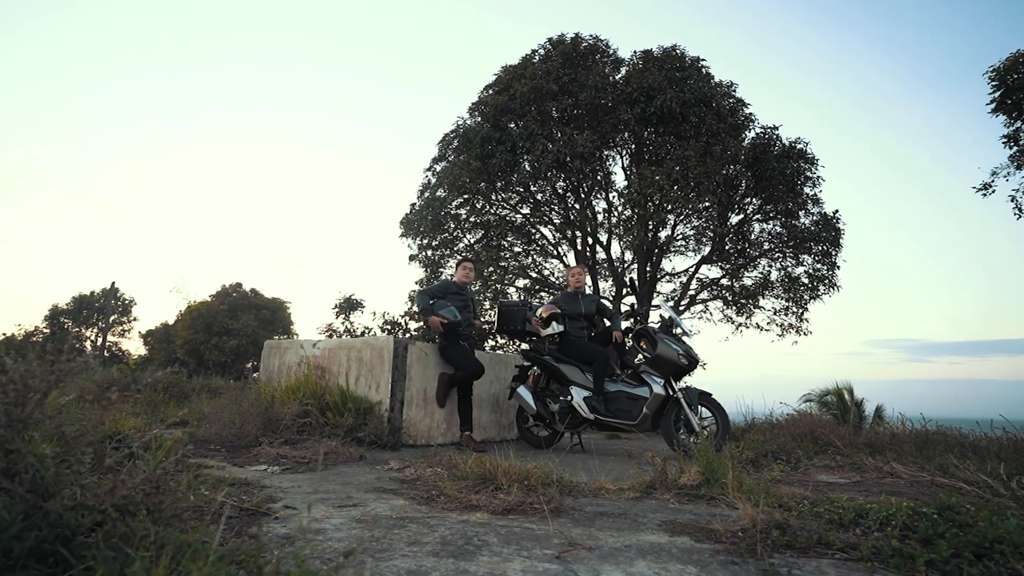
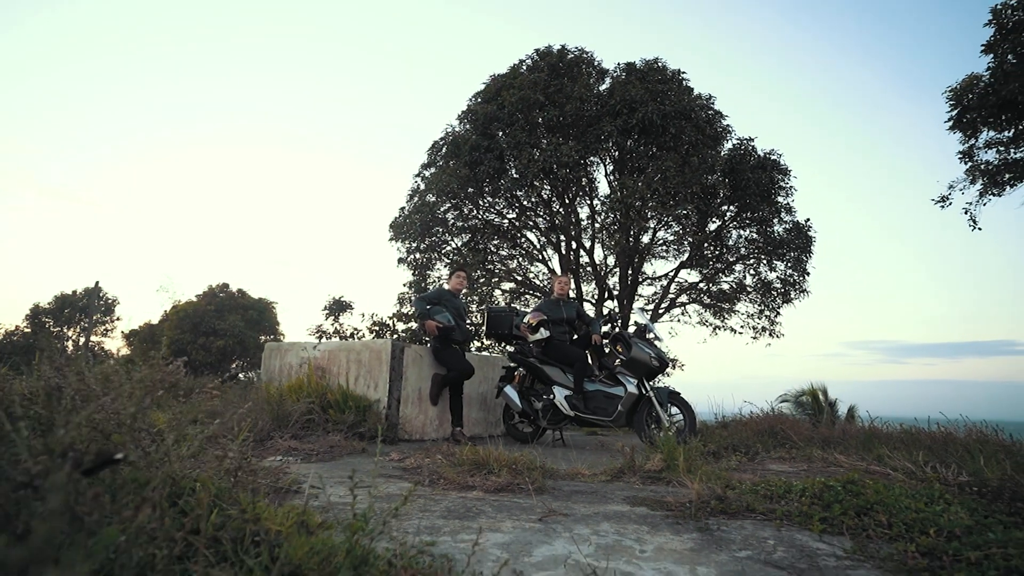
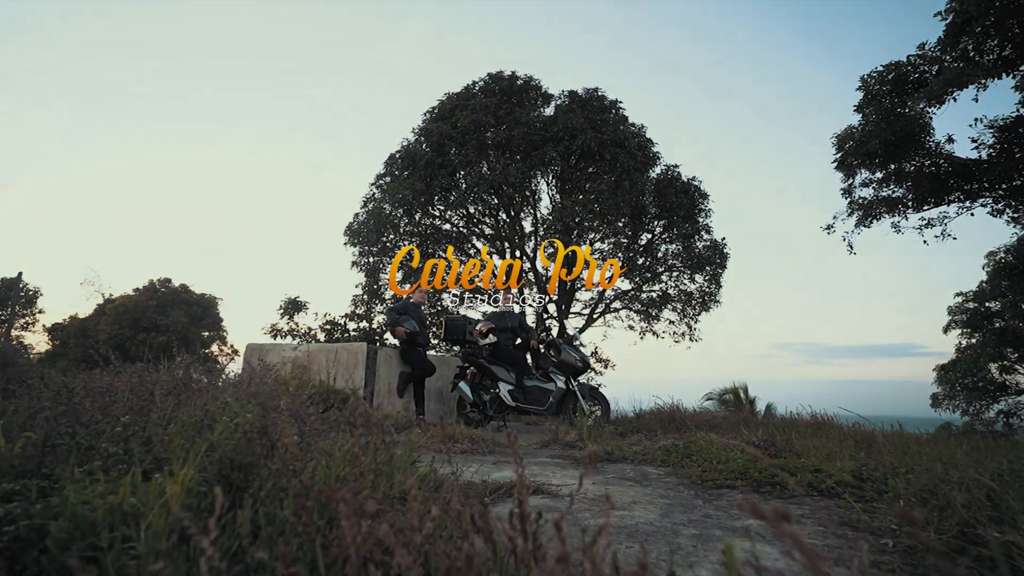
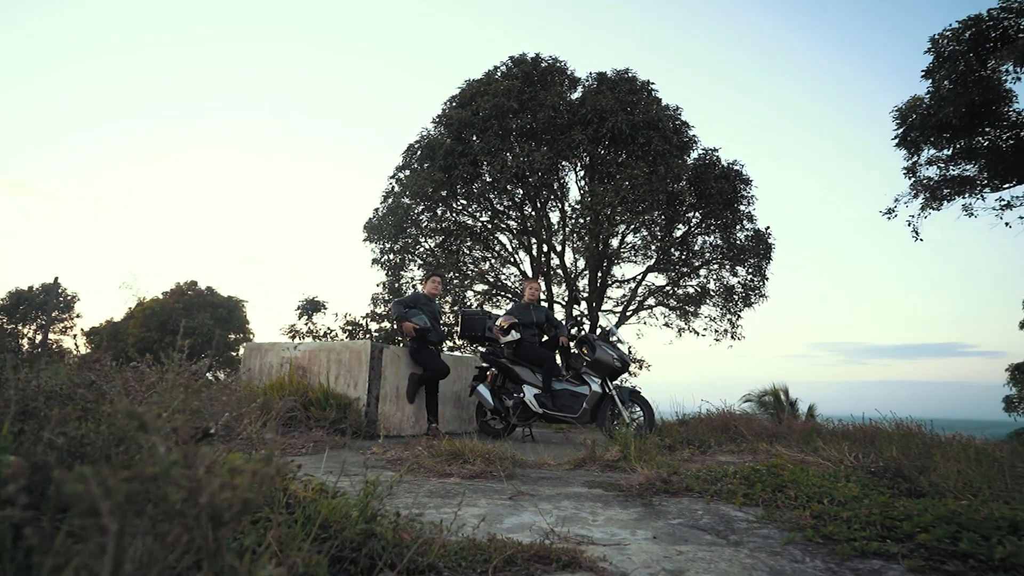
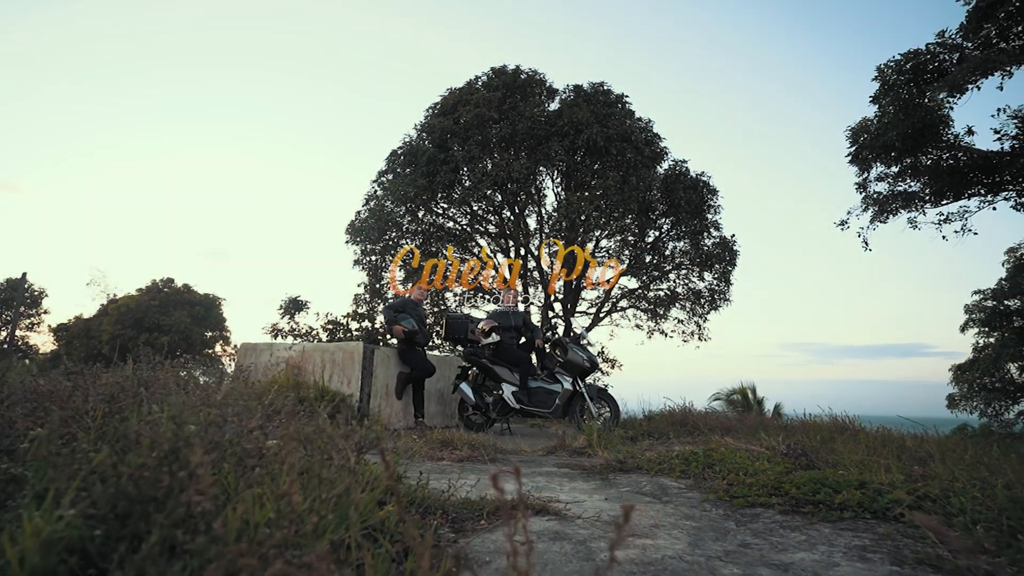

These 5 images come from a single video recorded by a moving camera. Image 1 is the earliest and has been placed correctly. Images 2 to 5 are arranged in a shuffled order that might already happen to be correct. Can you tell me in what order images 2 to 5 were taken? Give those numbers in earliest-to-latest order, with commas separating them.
2, 4, 5, 3
